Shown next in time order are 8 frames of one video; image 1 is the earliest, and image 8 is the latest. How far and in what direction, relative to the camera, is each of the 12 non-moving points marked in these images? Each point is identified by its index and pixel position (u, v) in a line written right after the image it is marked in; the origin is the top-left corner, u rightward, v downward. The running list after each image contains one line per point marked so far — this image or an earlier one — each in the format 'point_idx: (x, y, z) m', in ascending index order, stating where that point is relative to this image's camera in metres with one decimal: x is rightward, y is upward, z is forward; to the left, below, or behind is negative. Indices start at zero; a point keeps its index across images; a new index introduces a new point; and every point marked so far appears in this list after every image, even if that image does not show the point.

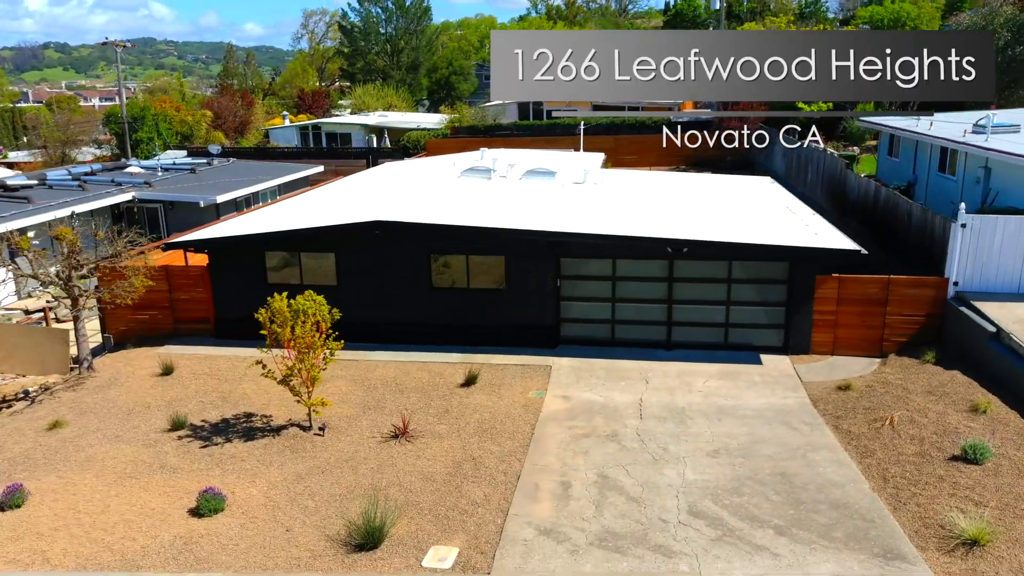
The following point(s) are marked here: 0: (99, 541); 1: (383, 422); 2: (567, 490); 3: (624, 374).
0: (-5.9, -3.6, +11.8) m
1: (-2.4, -2.5, +15.4) m
2: (+0.9, -3.1, +12.5) m
3: (+2.4, -1.8, +17.6) m
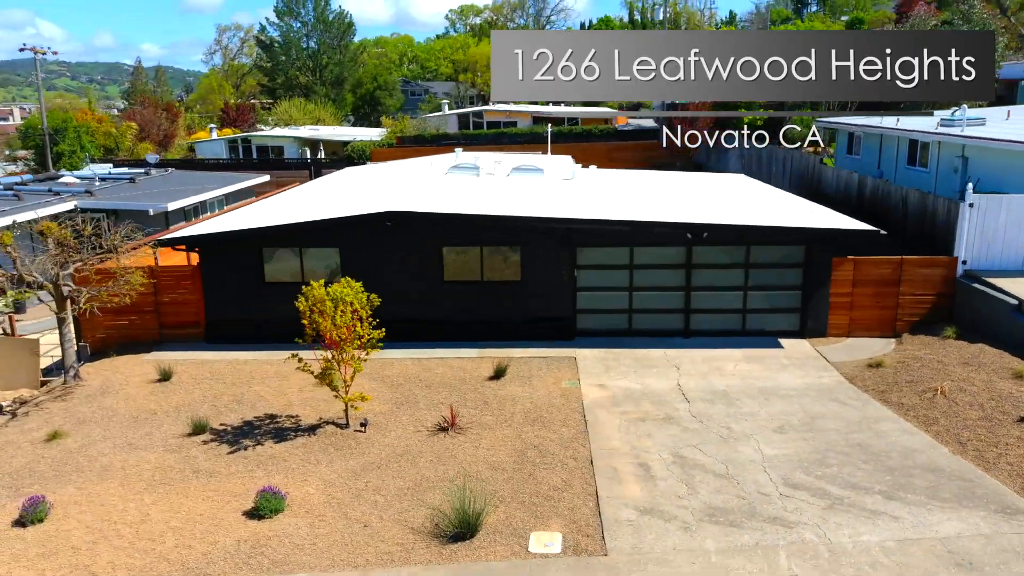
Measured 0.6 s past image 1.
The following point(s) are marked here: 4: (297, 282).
0: (-4.7, -3.4, +10.6) m
1: (-1.6, -2.3, +14.6) m
2: (+2.0, -2.7, +12.0) m
3: (+3.0, -1.5, +17.3) m
4: (-5.2, 0.0, +18.9) m
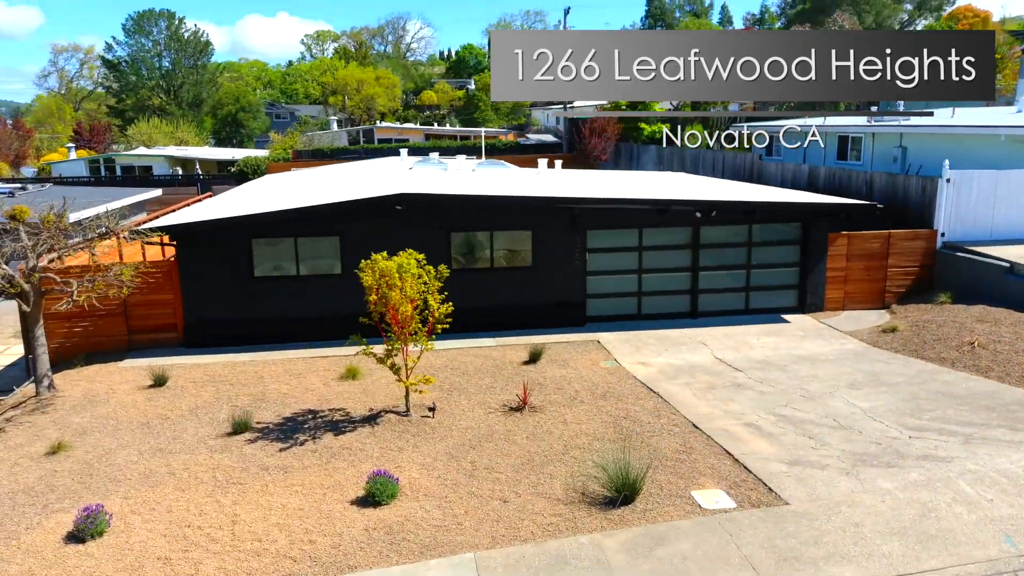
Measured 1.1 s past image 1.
0: (-2.7, -2.9, +9.1) m
1: (-0.5, -1.8, +13.6) m
2: (+3.5, -2.0, +11.7) m
3: (+3.5, -1.1, +17.1) m
4: (-4.9, +0.1, +17.2) m
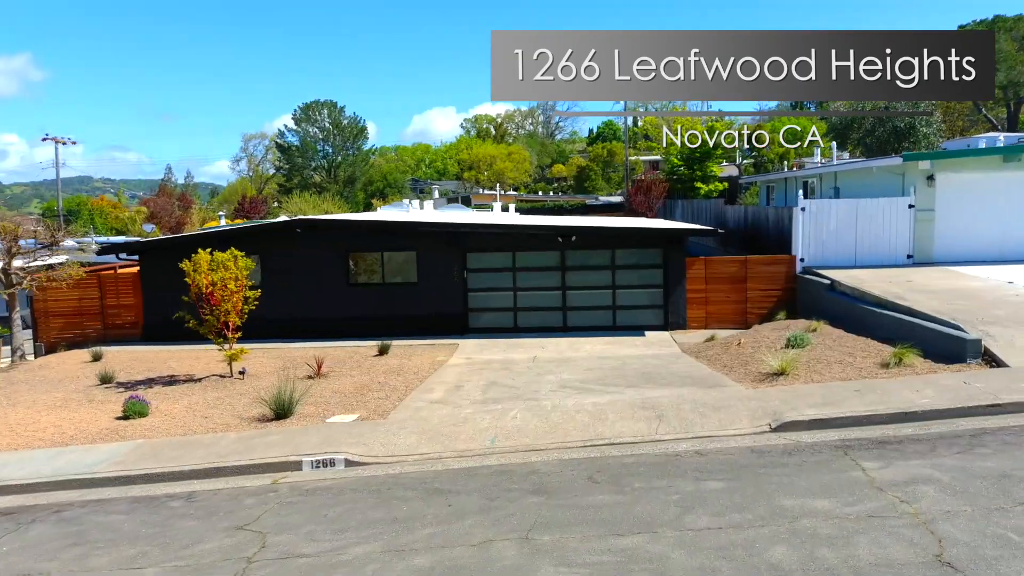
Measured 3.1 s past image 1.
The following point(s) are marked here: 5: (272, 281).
0: (-1.2, -2.4, +7.0) m
1: (+0.4, -1.5, +11.8) m
2: (+4.6, -1.5, +10.5) m
3: (+3.8, -0.8, +15.9) m
4: (-4.6, +0.2, +14.9) m
5: (-4.3, +0.1, +14.8) m
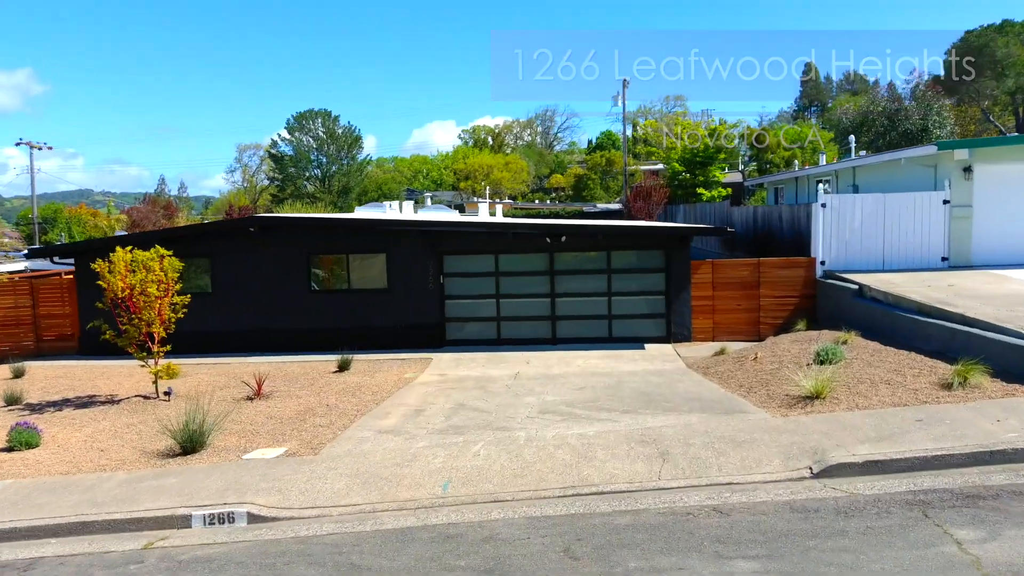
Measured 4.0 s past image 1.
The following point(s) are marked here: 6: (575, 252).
0: (-1.5, -2.4, +5.3) m
1: (+0.1, -1.6, +10.1) m
2: (+4.3, -1.5, +8.8) m
3: (+3.5, -0.9, +14.2) m
4: (-4.9, +0.1, +13.2) m
5: (-4.6, 0.0, +13.1) m
6: (+1.0, +0.6, +12.8) m
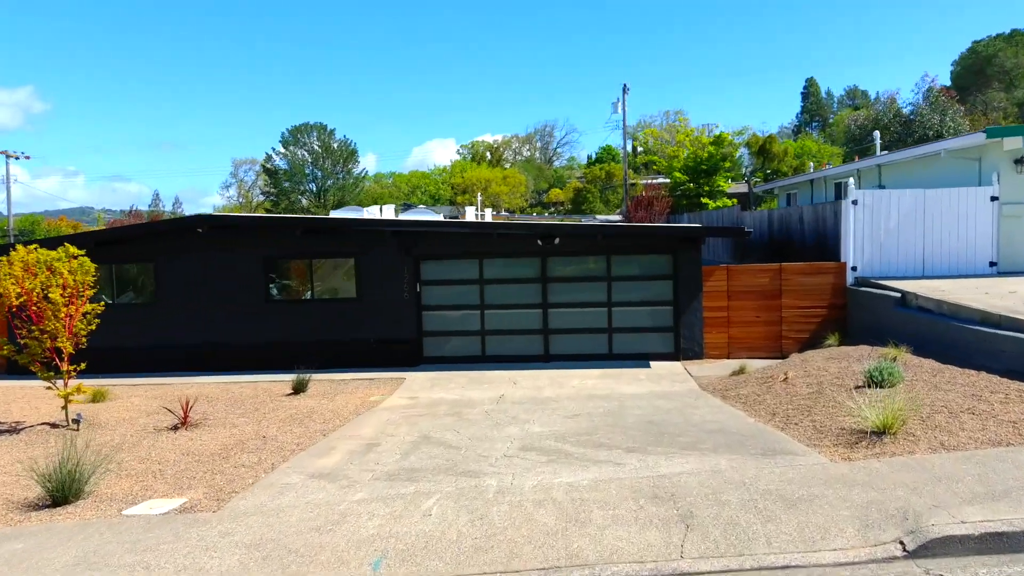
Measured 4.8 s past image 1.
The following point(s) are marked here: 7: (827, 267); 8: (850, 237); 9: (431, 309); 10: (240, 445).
0: (-1.7, -2.4, +3.7) m
1: (-0.1, -1.6, +8.5) m
2: (+4.1, -1.6, +7.2) m
3: (+3.3, -1.1, +12.6) m
4: (-5.1, 0.0, +11.6) m
5: (-4.8, -0.1, +11.5) m
6: (+0.8, +0.4, +11.2) m
7: (+4.1, +0.3, +10.8) m
8: (+4.4, +0.7, +10.8) m
9: (-1.1, -0.3, +11.4) m
10: (-2.3, -1.3, +6.9) m
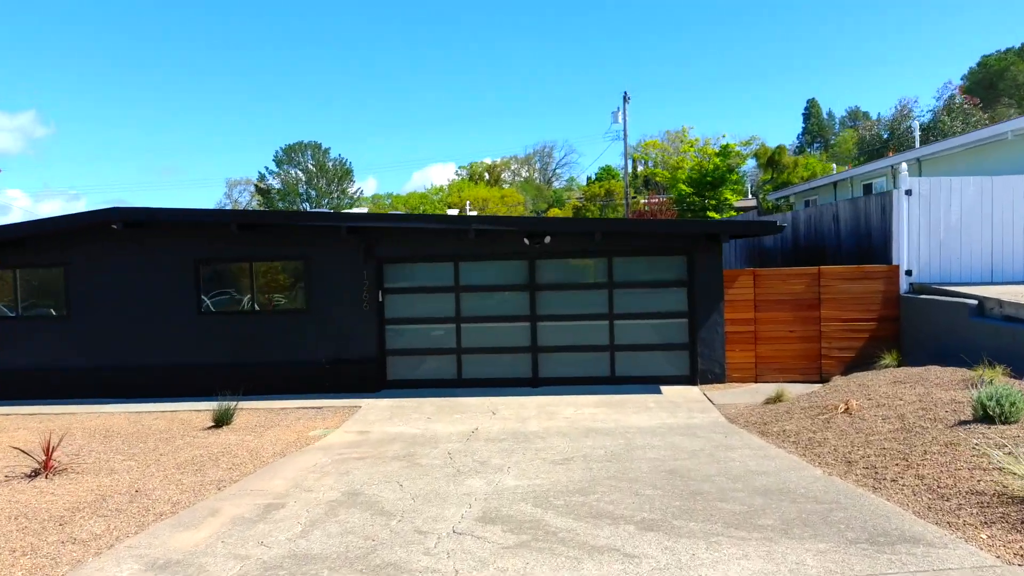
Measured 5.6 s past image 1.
0: (-1.9, -2.3, +1.7) m
1: (-0.3, -1.7, +6.5) m
2: (+3.9, -1.6, +5.2) m
3: (+3.1, -1.2, +10.6) m
4: (-5.3, -0.1, +9.7) m
5: (-5.0, -0.2, +9.6) m
6: (+0.6, +0.3, +9.3) m
7: (+3.9, +0.2, +8.9) m
8: (+4.2, +0.6, +8.9) m
9: (-1.3, -0.4, +9.5) m
10: (-2.5, -1.3, +4.9) m
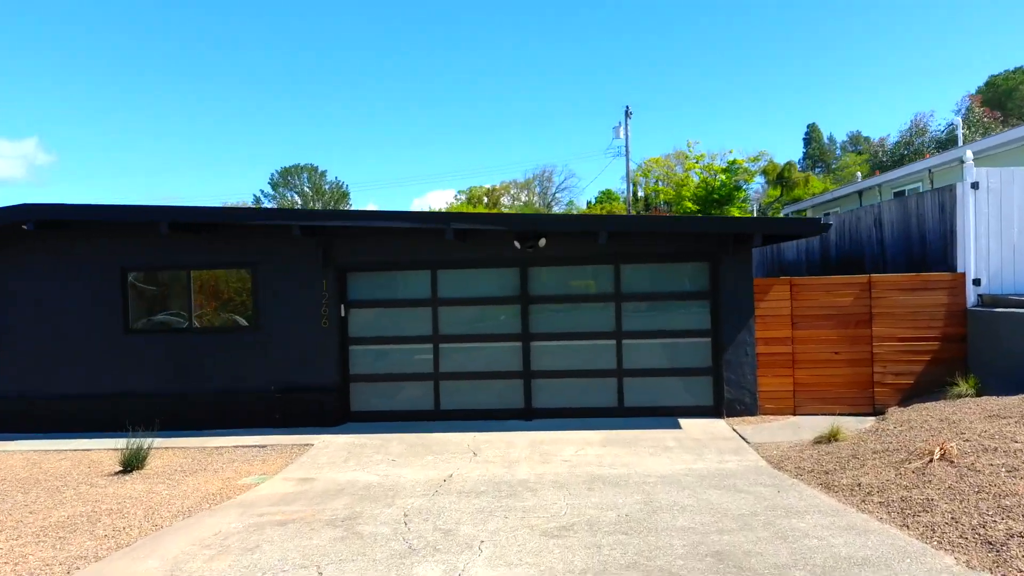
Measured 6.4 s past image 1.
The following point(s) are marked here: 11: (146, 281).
0: (-2.0, -2.2, +0.1) m
1: (-0.4, -1.7, +5.0) m
2: (+3.8, -1.6, +3.6) m
3: (+3.0, -1.4, +9.1) m
4: (-5.4, -0.3, +8.1) m
5: (-5.1, -0.4, +8.0) m
6: (+0.5, +0.2, +7.8) m
7: (+3.8, +0.1, +7.4) m
8: (+4.1, +0.5, +7.4) m
9: (-1.4, -0.5, +8.0) m
10: (-2.6, -1.3, +3.4) m
11: (-3.5, +0.1, +7.9) m
